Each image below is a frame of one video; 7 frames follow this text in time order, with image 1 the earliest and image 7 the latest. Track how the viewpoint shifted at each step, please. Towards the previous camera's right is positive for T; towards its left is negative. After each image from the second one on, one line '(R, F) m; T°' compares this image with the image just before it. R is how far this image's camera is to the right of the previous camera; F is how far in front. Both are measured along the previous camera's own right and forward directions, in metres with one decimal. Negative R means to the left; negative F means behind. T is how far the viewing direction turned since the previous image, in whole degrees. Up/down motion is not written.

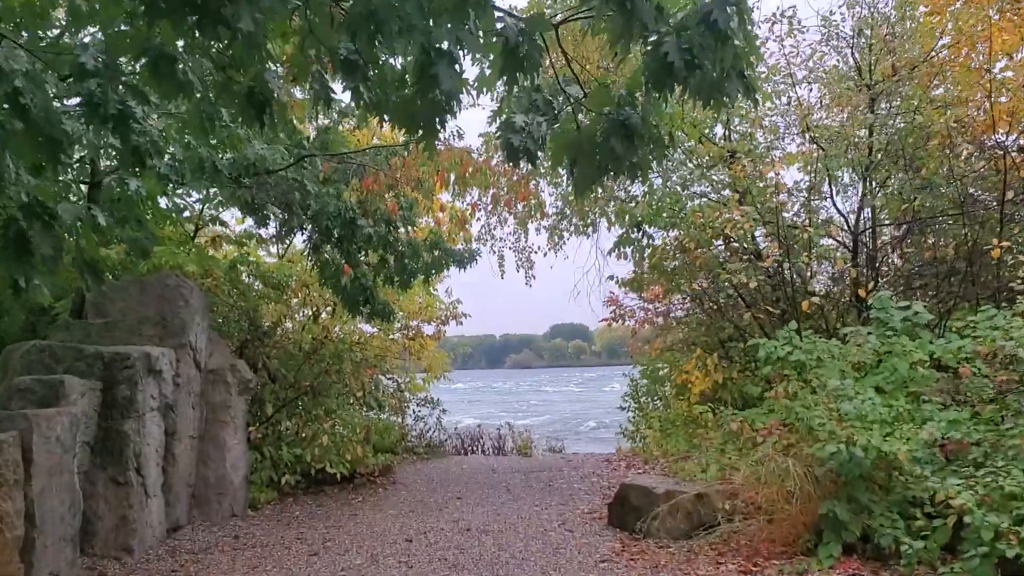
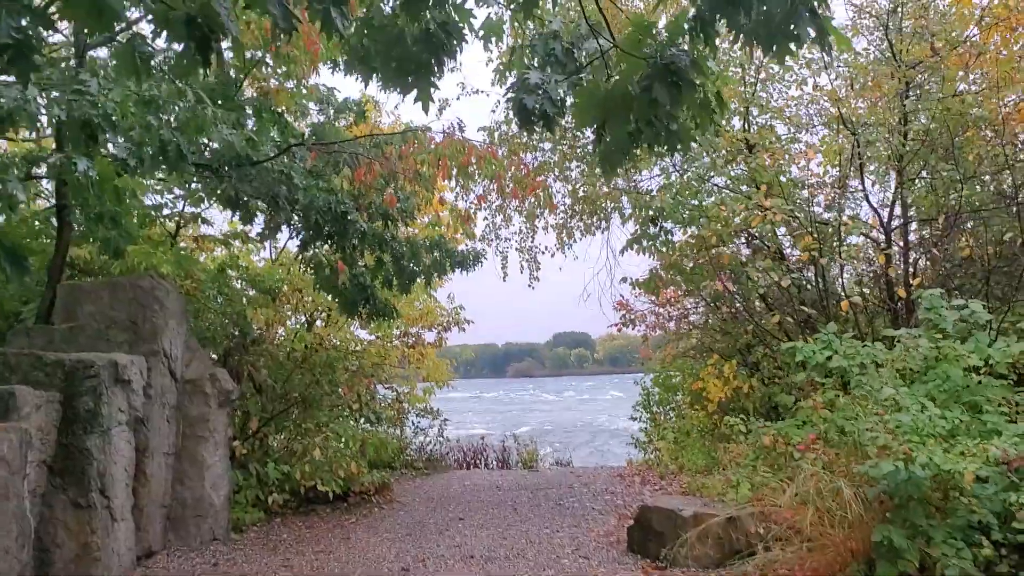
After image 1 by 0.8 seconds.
(0.0, +0.5) m; 0°
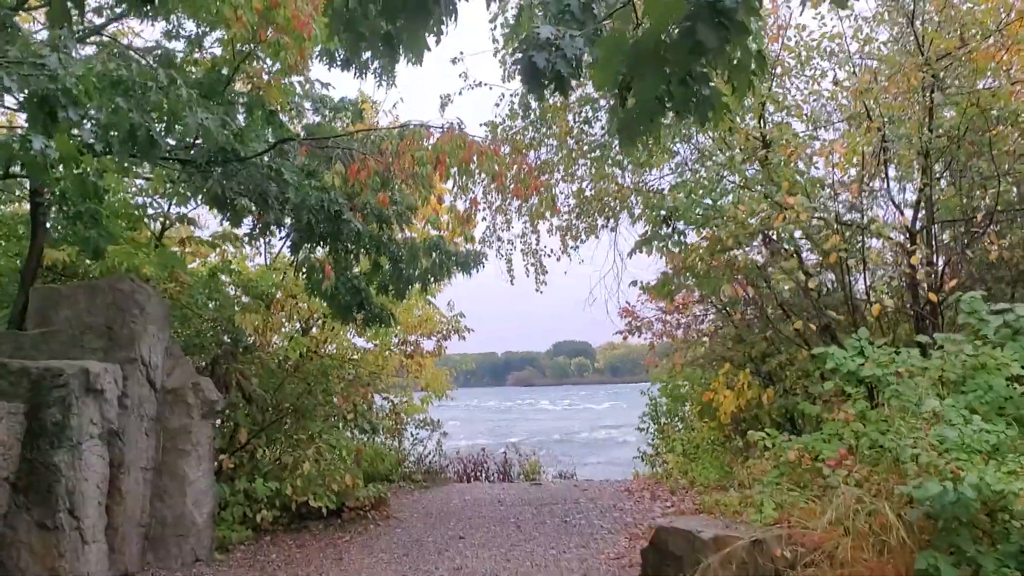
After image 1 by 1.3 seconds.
(0.0, +0.4) m; 0°
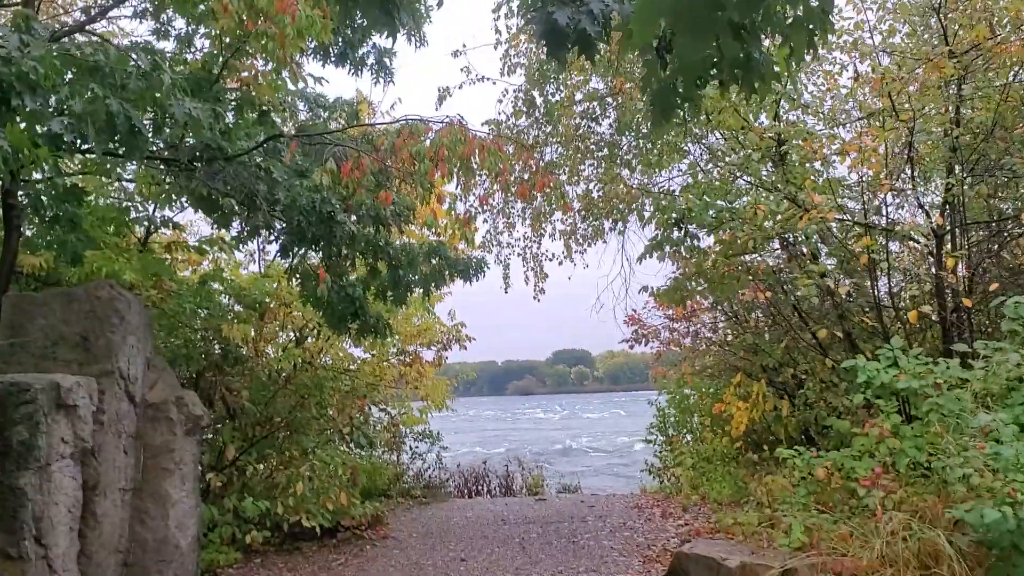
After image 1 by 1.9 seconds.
(0.0, +0.3) m; 0°
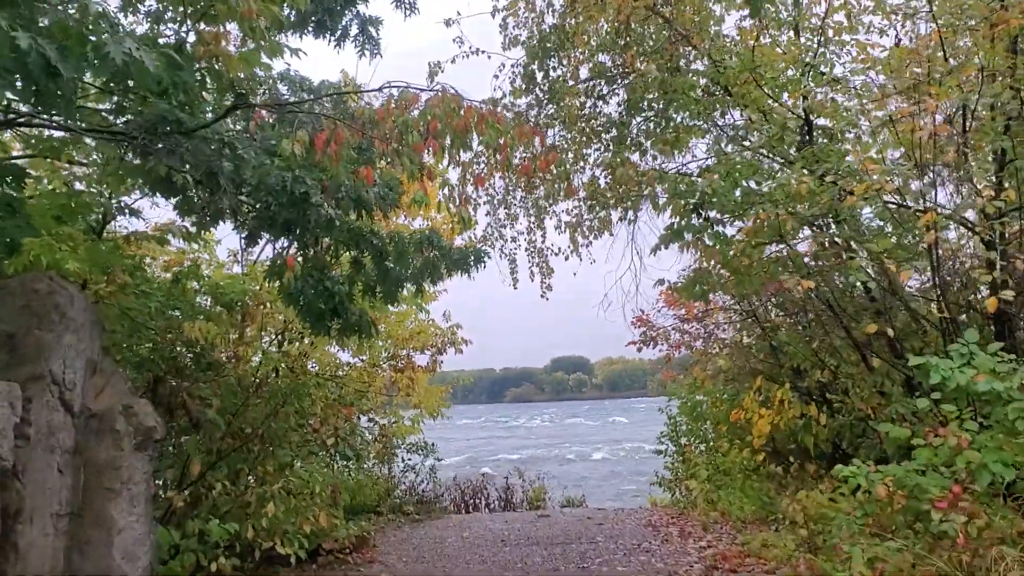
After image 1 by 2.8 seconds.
(0.0, +0.7) m; 0°
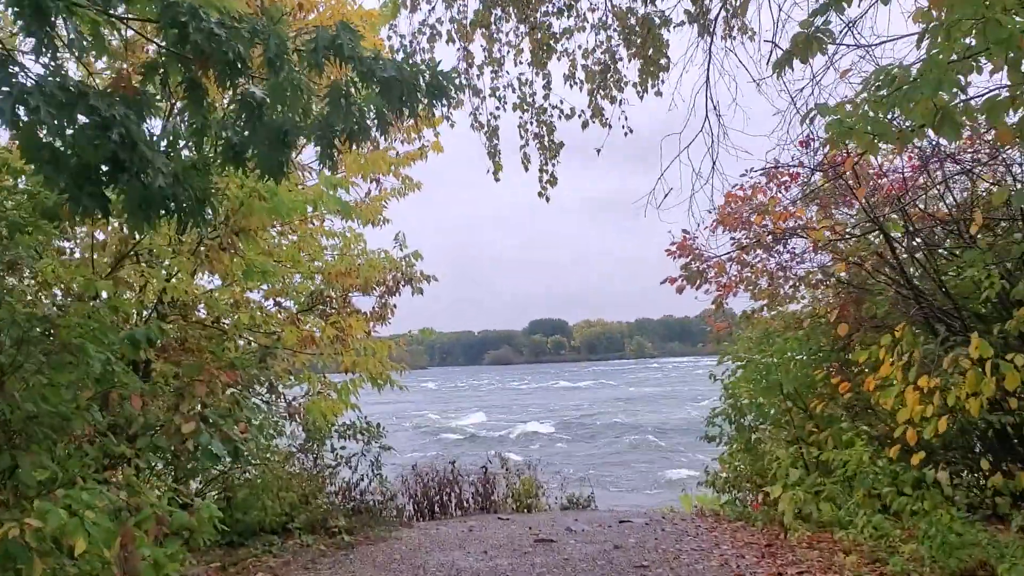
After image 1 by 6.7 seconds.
(0.0, +2.9) m; +1°
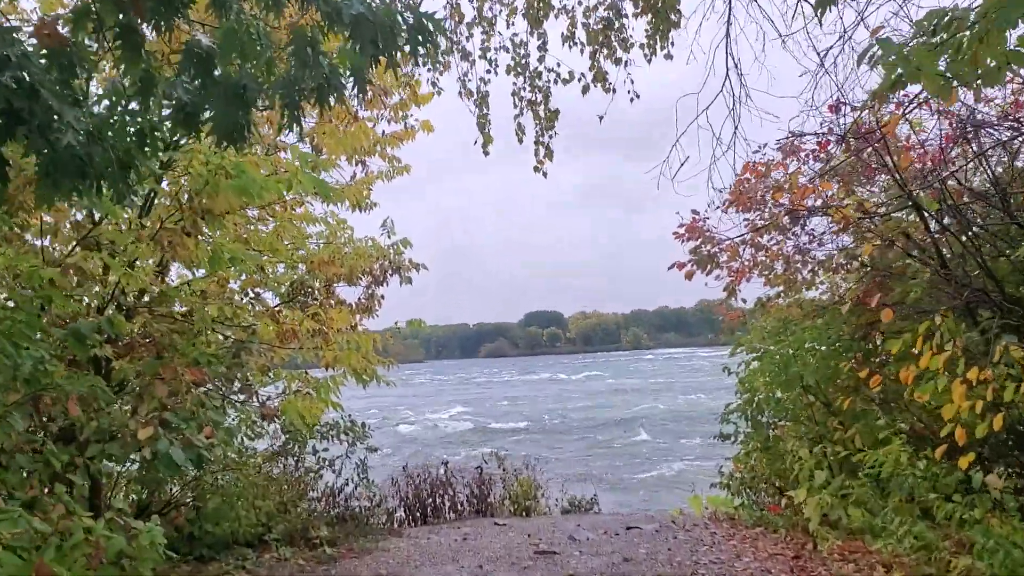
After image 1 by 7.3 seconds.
(0.0, +0.5) m; 0°
